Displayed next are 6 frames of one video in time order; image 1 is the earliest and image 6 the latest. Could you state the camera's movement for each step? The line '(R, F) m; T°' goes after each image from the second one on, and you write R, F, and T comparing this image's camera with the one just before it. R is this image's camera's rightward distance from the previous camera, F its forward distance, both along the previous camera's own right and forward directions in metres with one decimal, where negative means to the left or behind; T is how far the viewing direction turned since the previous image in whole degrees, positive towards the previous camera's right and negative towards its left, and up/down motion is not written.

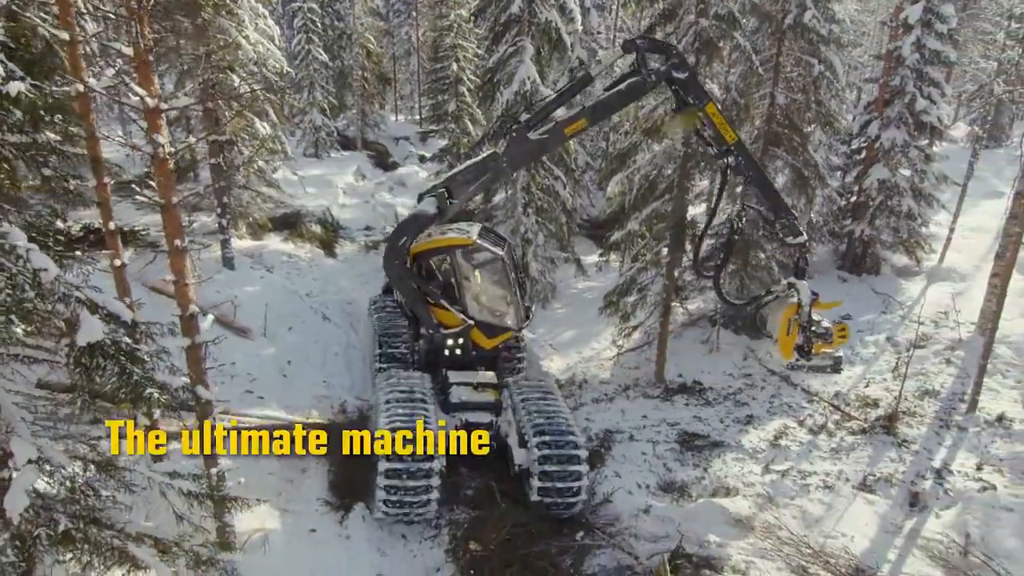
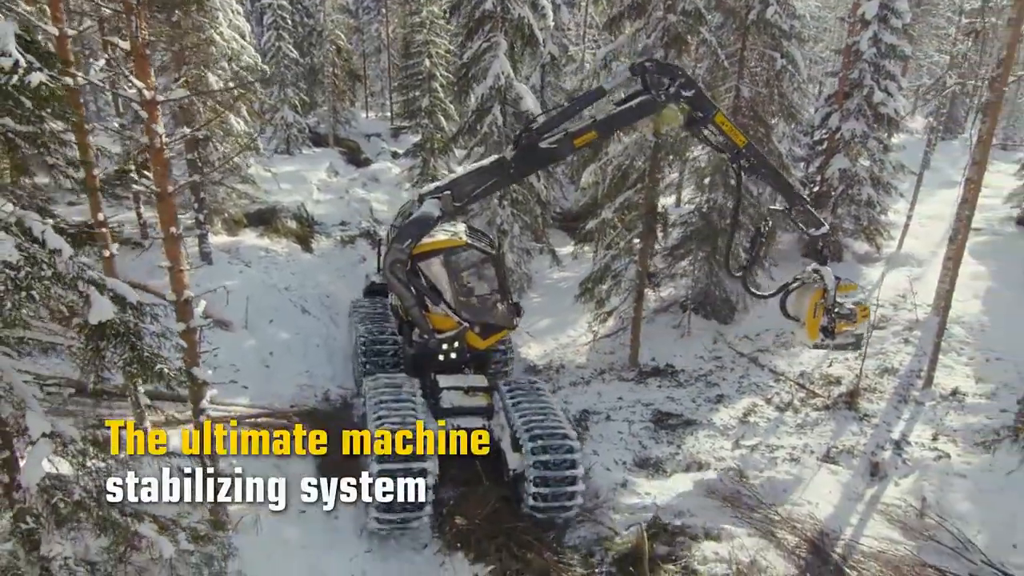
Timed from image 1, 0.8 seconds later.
(-0.1, -0.4) m; +2°
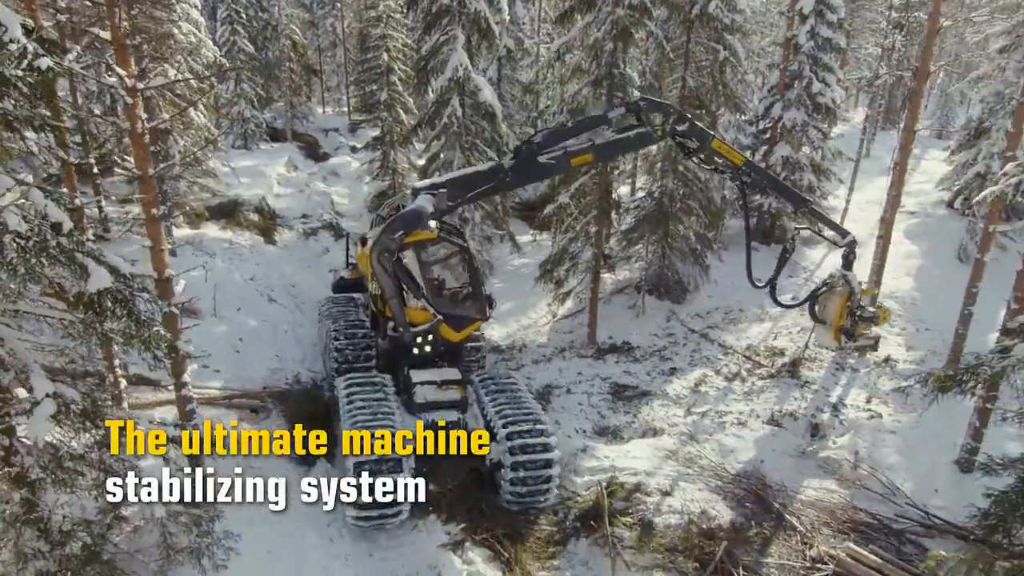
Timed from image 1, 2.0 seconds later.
(0.0, -0.6) m; +3°
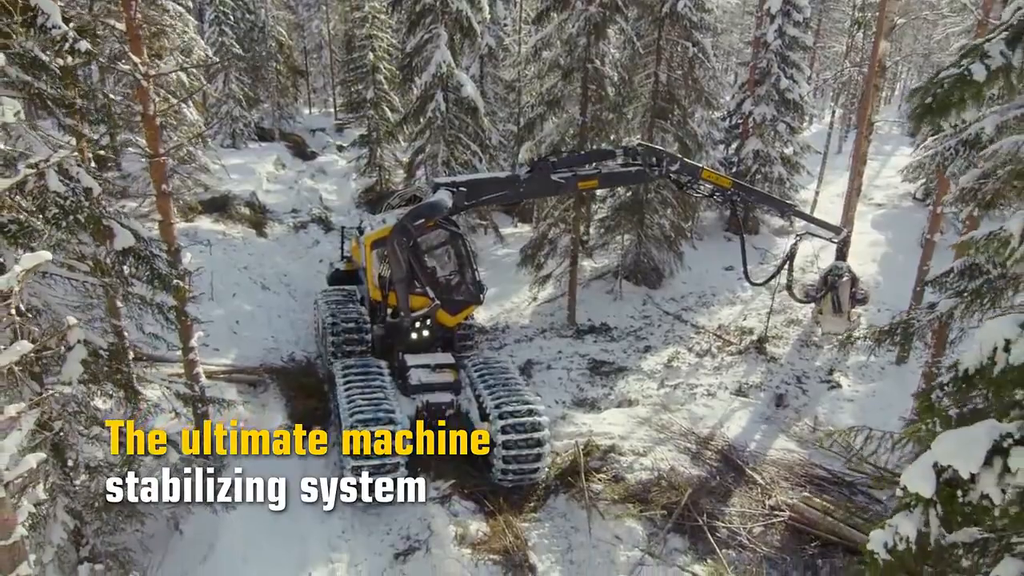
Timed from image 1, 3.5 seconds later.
(+0.1, -0.8) m; +1°
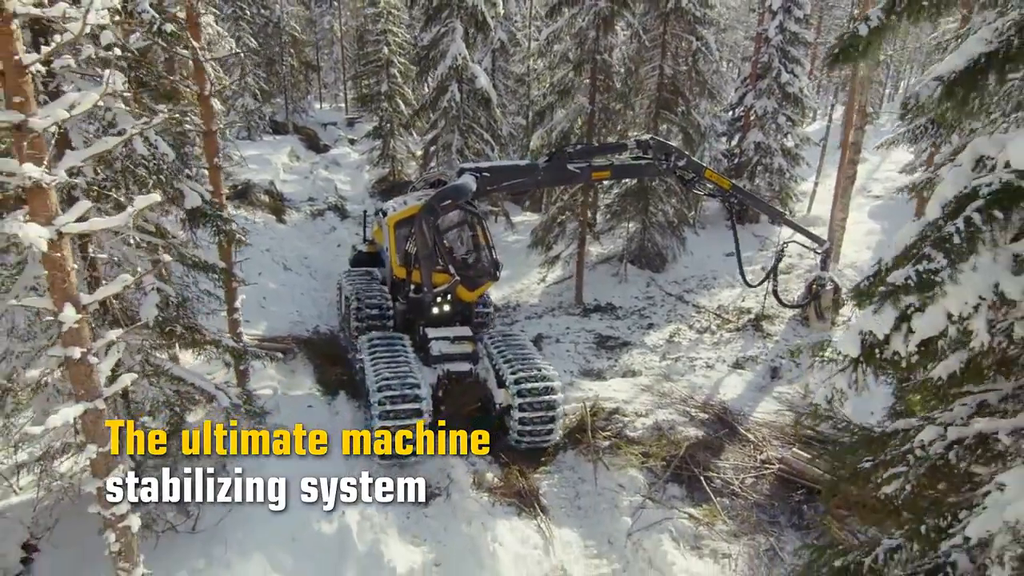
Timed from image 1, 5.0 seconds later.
(-0.1, -0.9) m; 0°
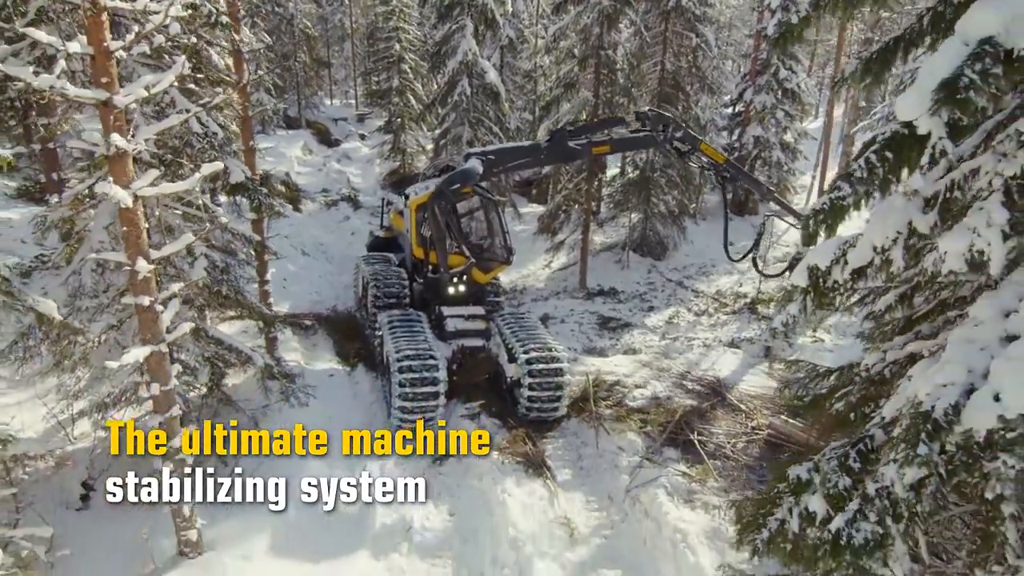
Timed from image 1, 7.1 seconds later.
(-0.1, -0.8) m; 0°
